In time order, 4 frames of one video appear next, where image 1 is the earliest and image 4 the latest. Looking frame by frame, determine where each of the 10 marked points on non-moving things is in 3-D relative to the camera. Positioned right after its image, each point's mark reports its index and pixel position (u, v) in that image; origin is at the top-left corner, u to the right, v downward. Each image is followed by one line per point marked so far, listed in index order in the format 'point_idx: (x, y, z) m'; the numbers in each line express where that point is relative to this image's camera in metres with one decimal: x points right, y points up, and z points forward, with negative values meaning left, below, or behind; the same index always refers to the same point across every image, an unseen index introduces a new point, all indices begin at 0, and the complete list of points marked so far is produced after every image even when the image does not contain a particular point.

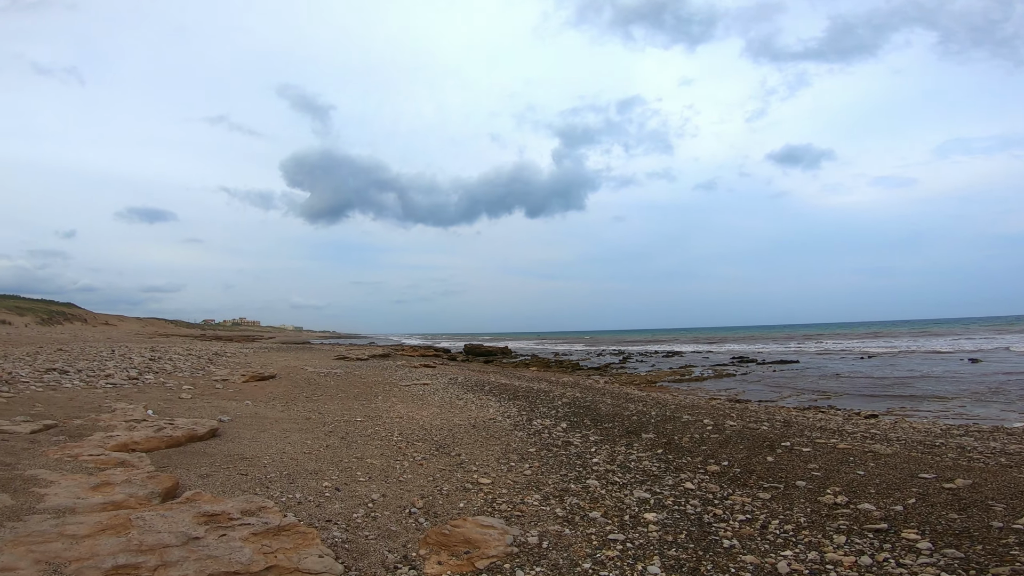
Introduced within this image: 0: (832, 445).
0: (+6.8, -3.3, +10.3) m
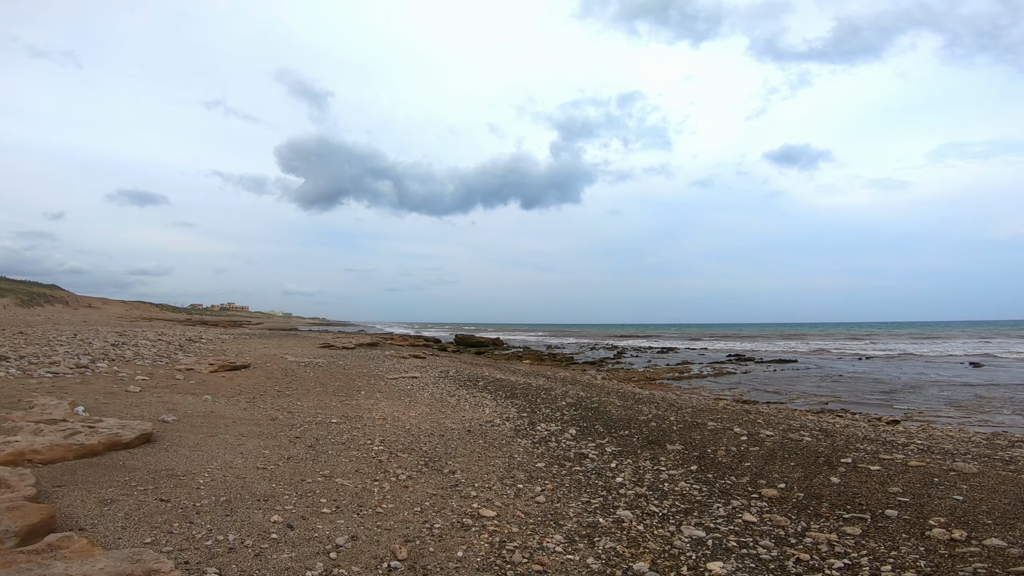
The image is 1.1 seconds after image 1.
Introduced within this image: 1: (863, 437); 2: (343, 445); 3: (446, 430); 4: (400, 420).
0: (+6.9, -3.2, +8.6) m
1: (+8.6, -3.7, +11.8) m
2: (-3.1, -2.9, +8.8) m
3: (-1.5, -3.2, +10.6) m
4: (-2.7, -3.1, +11.5) m
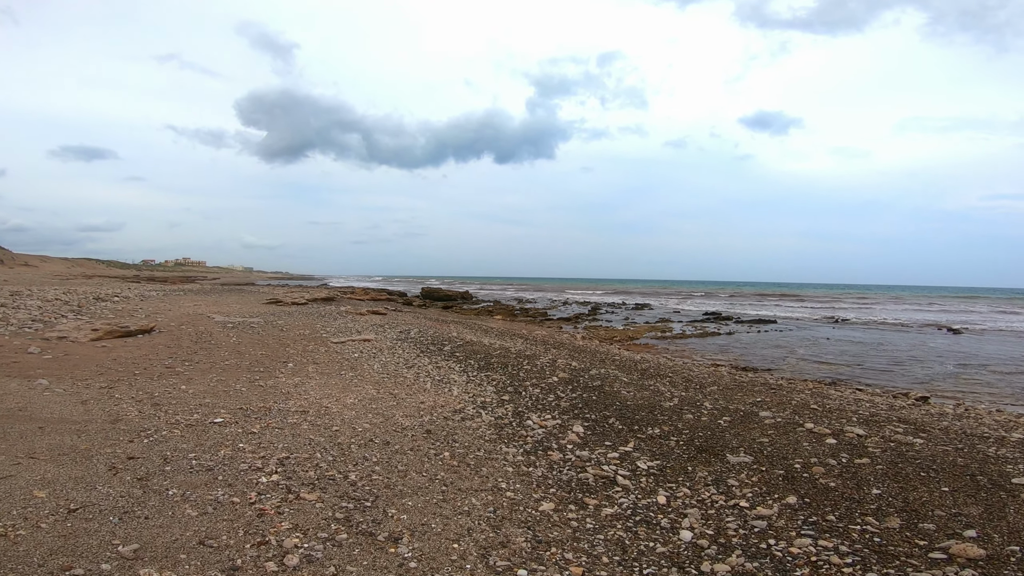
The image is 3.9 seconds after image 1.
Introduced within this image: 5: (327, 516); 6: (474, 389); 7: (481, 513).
0: (+6.8, -2.4, +5.6) m
1: (+8.2, -2.7, +8.9) m
2: (-3.2, -2.0, +5.1) m
3: (-1.7, -2.1, +7.1) m
4: (-3.0, -2.0, +7.8) m
5: (-1.7, -2.1, +4.5) m
6: (-0.8, -2.2, +10.5) m
7: (-0.3, -2.2, +4.8) m
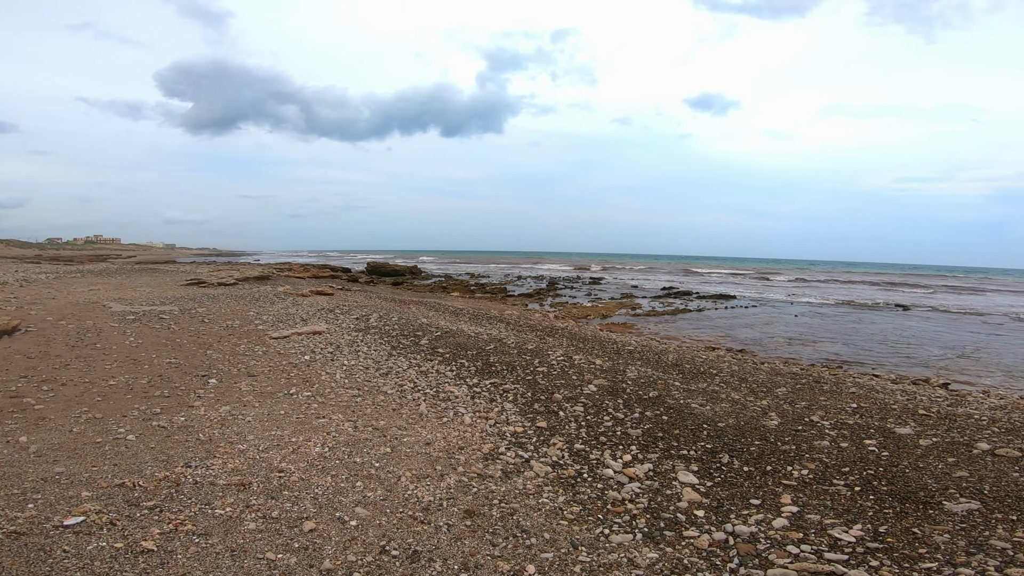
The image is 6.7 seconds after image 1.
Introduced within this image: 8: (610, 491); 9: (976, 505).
0: (+7.8, -2.2, +3.6) m
1: (+8.9, -2.3, +7.1) m
2: (-2.0, -2.0, +1.9) m
3: (-0.8, -2.0, +4.0) m
4: (-2.1, -1.9, +4.6) m
5: (-0.5, -2.1, +1.5) m
6: (-0.3, -1.9, +7.5) m
7: (+0.9, -2.2, +2.0) m
8: (+1.0, -2.1, +5.0) m
9: (+4.2, -2.1, +4.3) m
